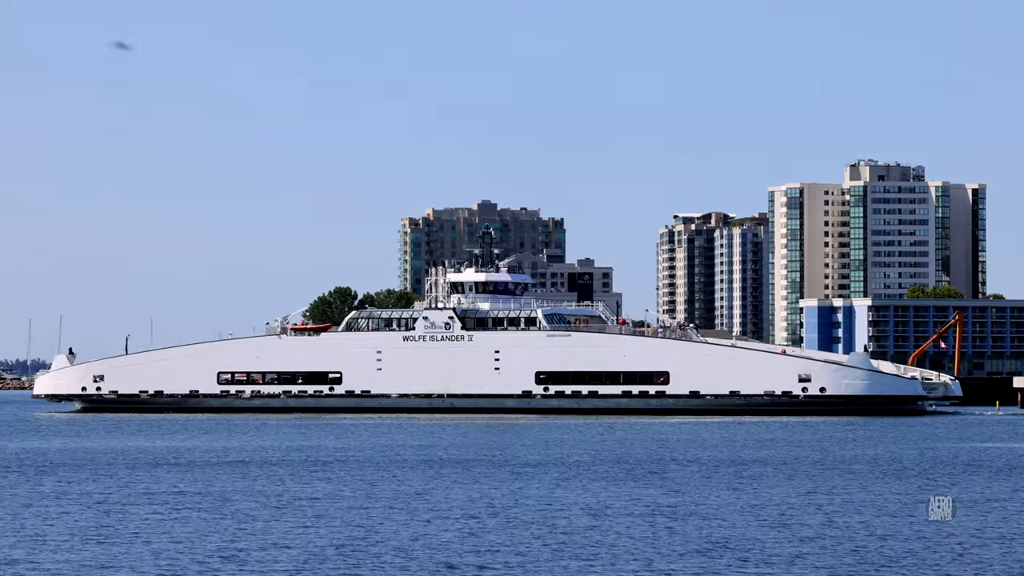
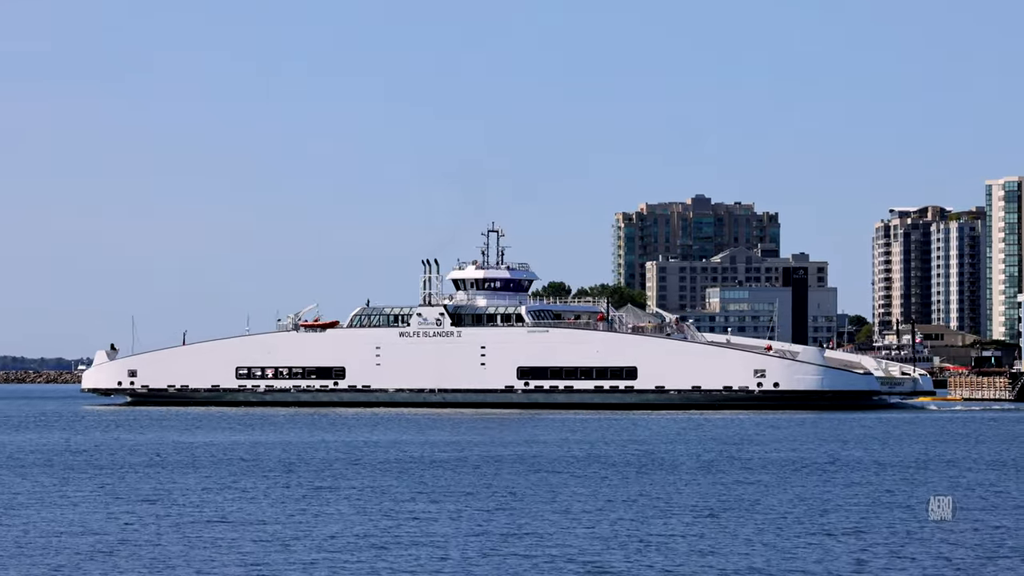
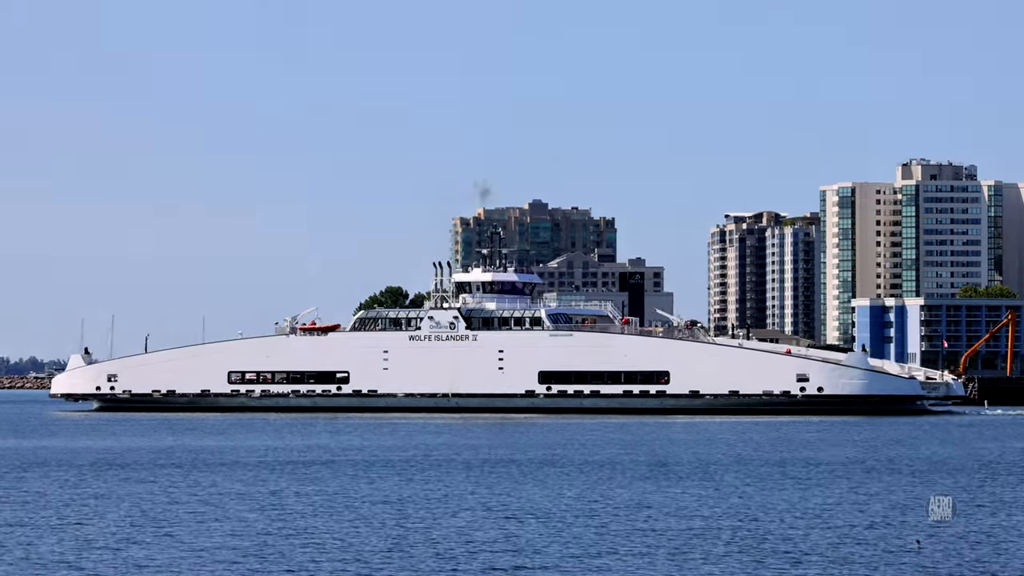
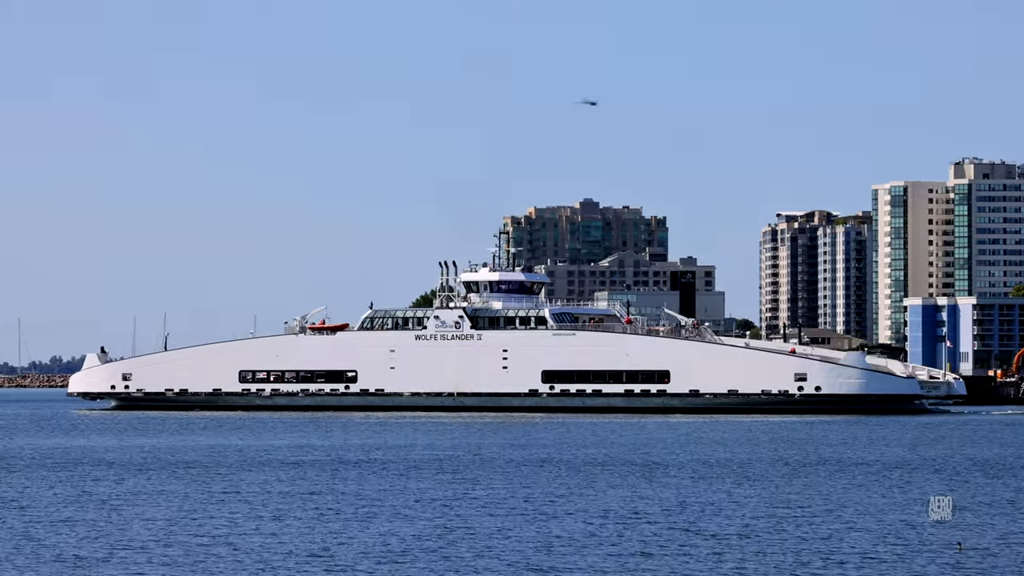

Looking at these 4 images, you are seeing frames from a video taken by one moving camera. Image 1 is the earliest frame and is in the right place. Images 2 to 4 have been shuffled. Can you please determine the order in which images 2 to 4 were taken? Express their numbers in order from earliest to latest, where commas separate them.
3, 4, 2
